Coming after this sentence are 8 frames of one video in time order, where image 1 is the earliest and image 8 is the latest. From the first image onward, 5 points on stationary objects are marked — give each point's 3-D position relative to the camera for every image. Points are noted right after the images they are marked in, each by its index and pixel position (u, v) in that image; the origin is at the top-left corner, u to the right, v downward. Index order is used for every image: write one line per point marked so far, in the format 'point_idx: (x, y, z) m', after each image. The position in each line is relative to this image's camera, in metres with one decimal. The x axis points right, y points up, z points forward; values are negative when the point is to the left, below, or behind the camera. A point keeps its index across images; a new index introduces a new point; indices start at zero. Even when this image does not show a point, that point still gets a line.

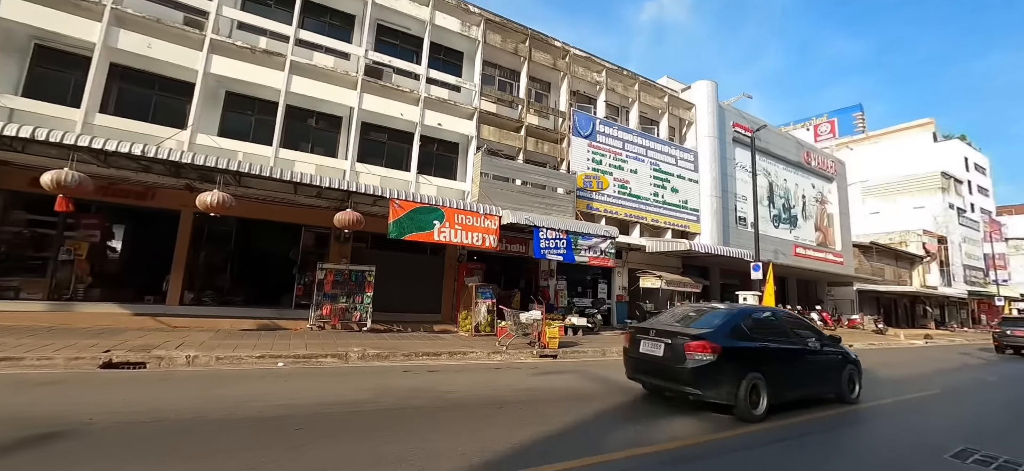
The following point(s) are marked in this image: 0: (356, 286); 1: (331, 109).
0: (-4.4, -1.4, +11.4) m
1: (-5.6, +3.9, +12.6) m
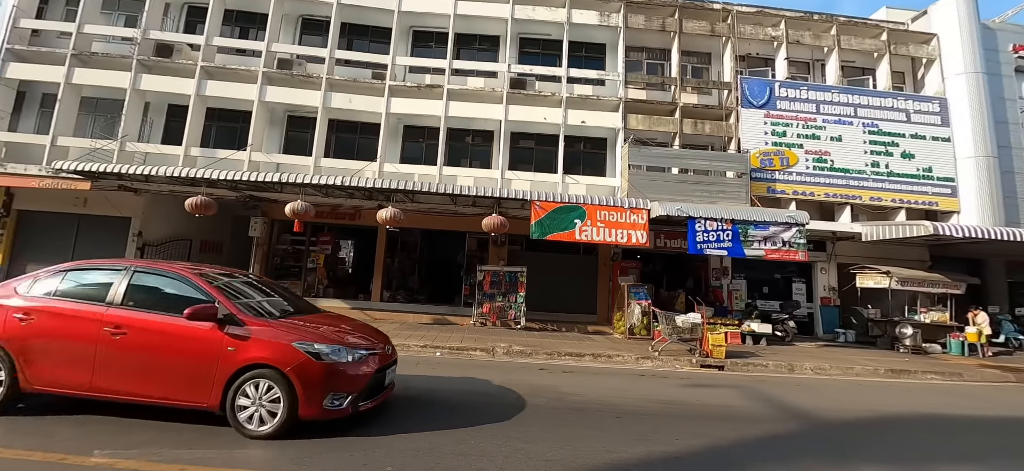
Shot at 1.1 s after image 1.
0: (-0.1, -1.5, +12.1) m
1: (-1.0, +3.8, +13.8) m
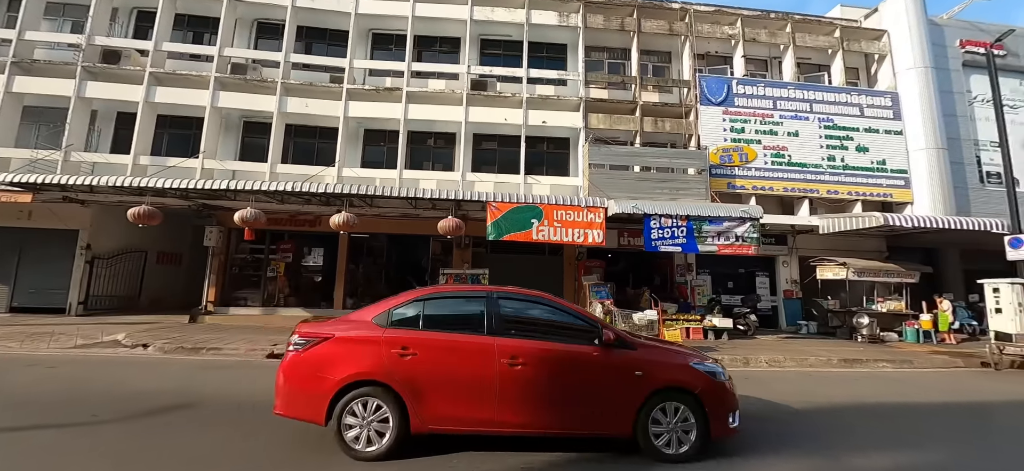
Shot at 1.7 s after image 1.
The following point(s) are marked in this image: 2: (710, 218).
0: (-1.2, -1.6, +12.0) m
1: (-2.3, +3.7, +13.7) m
2: (+4.8, +0.4, +9.9) m
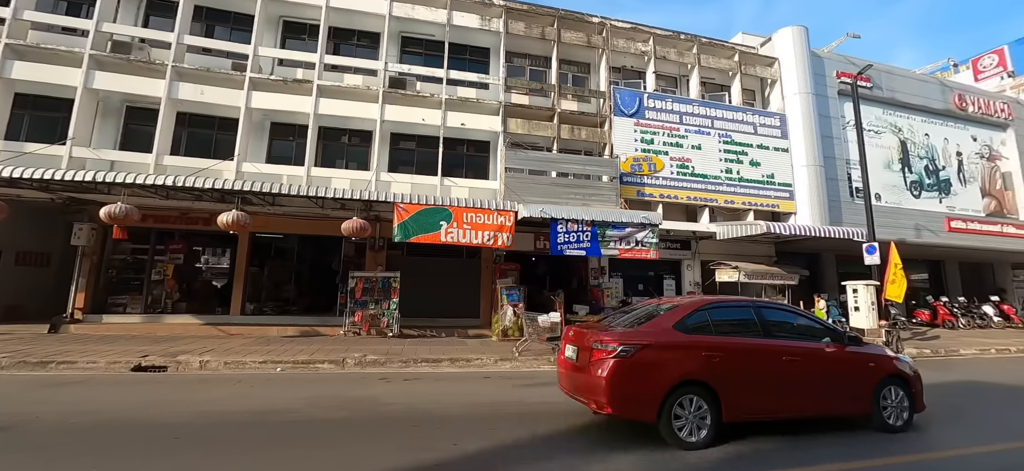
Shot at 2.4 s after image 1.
0: (-3.7, -1.6, +11.6) m
1: (-4.9, +3.6, +13.2) m
2: (+2.6, +0.3, +10.3) m
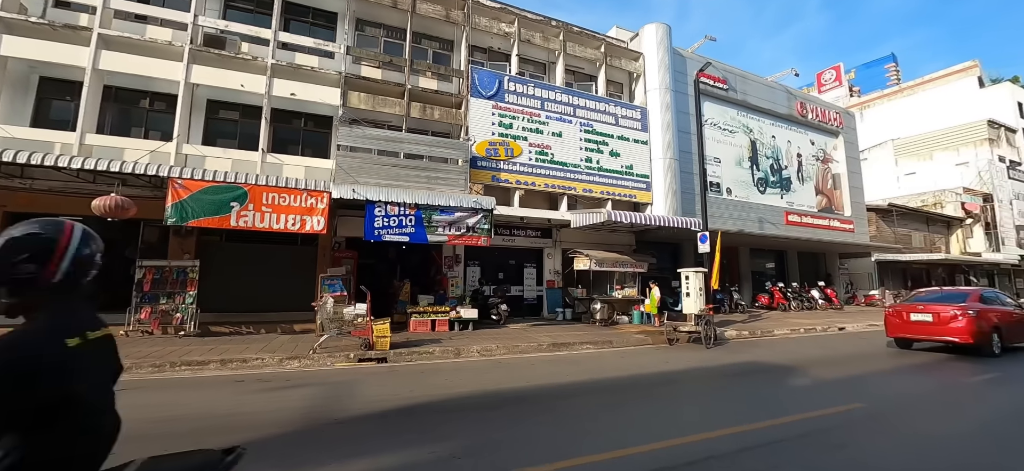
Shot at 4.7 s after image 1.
0: (-8.1, -1.2, +9.9) m
1: (-9.5, +4.1, +11.1) m
2: (-1.7, +0.7, +9.6) m
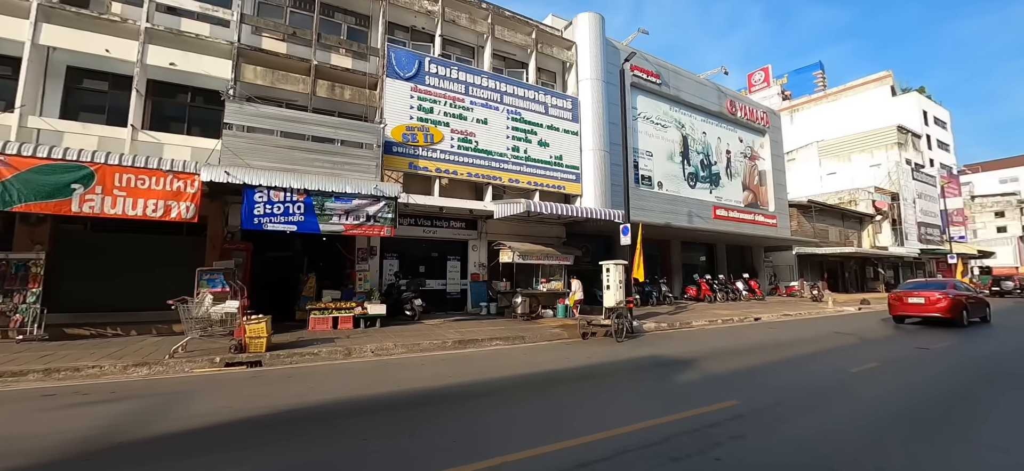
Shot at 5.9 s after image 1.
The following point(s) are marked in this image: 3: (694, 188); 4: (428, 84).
0: (-10.2, -0.9, +8.5) m
1: (-11.7, +4.4, +9.4) m
2: (-3.8, +0.9, +8.8) m
3: (+8.6, +2.3, +19.3) m
4: (-2.6, +4.8, +12.9) m
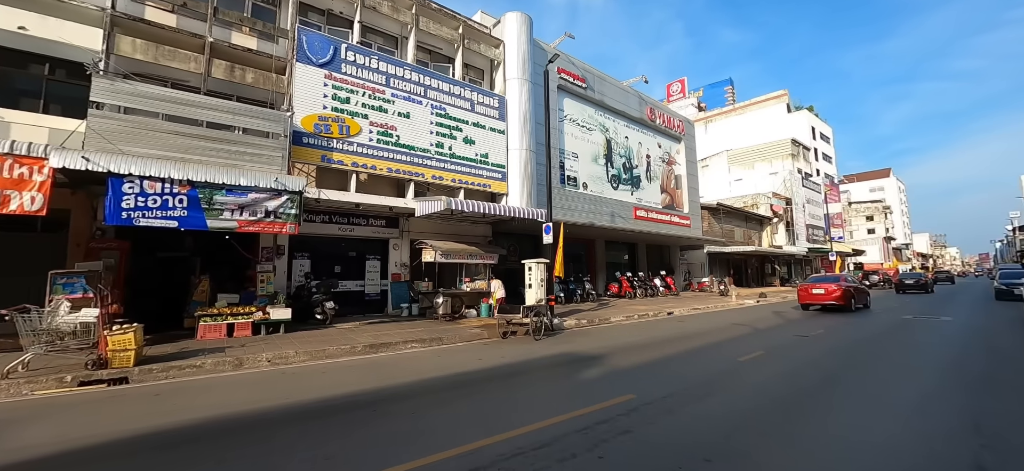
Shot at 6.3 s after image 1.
0: (-11.8, -0.9, +6.6) m
1: (-13.4, +4.5, +7.3) m
2: (-5.5, +1.0, +7.9) m
3: (+5.2, +2.3, +20.1) m
4: (-5.0, +4.9, +12.2) m
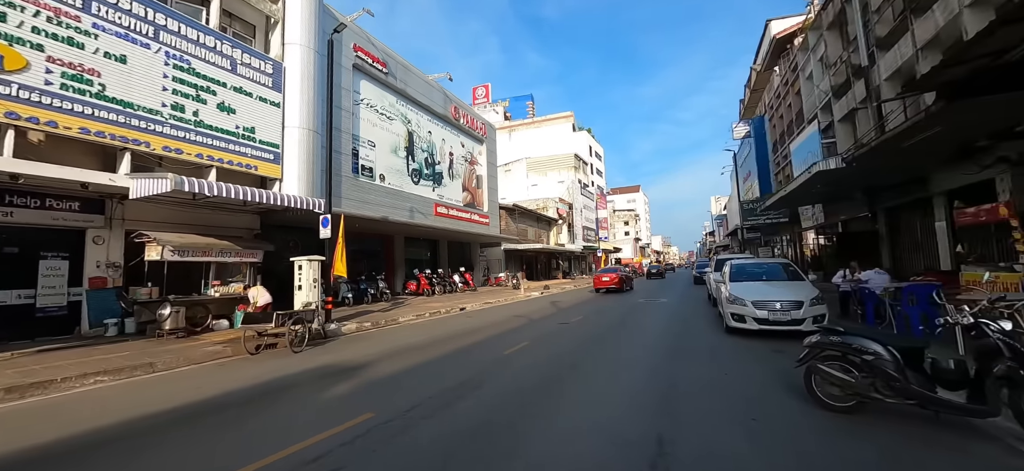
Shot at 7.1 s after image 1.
0: (-14.1, -0.5, +0.1) m
1: (-15.7, +4.8, 0.0) m
2: (-8.9, +1.2, +3.9) m
3: (-4.5, +2.5, +19.6) m
4: (-10.2, +5.1, +8.1) m
